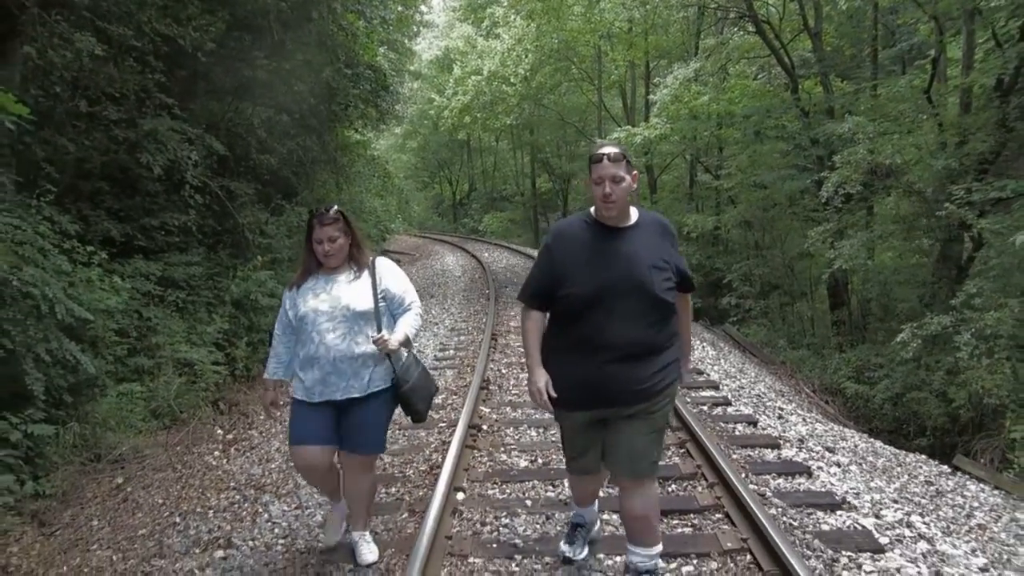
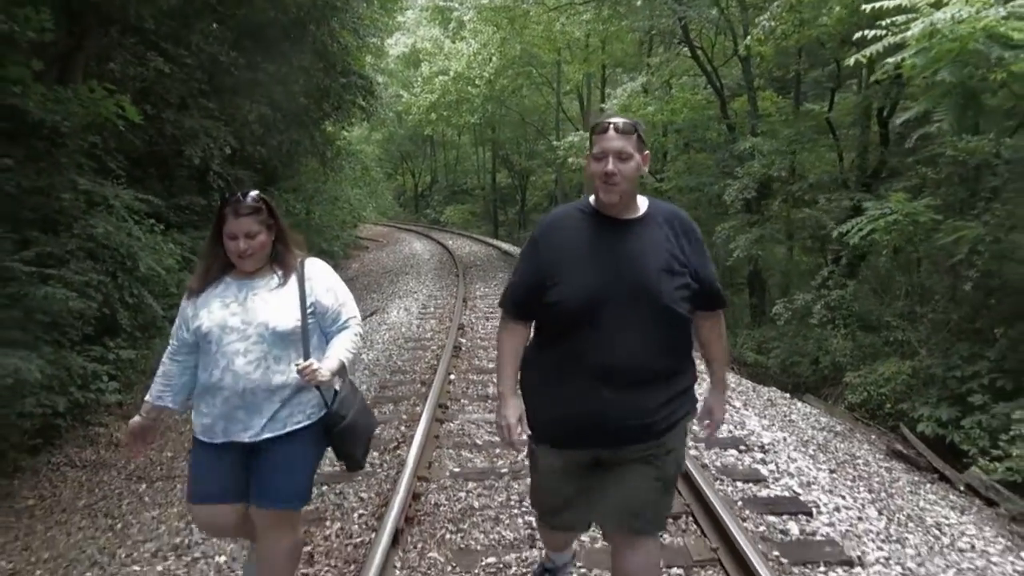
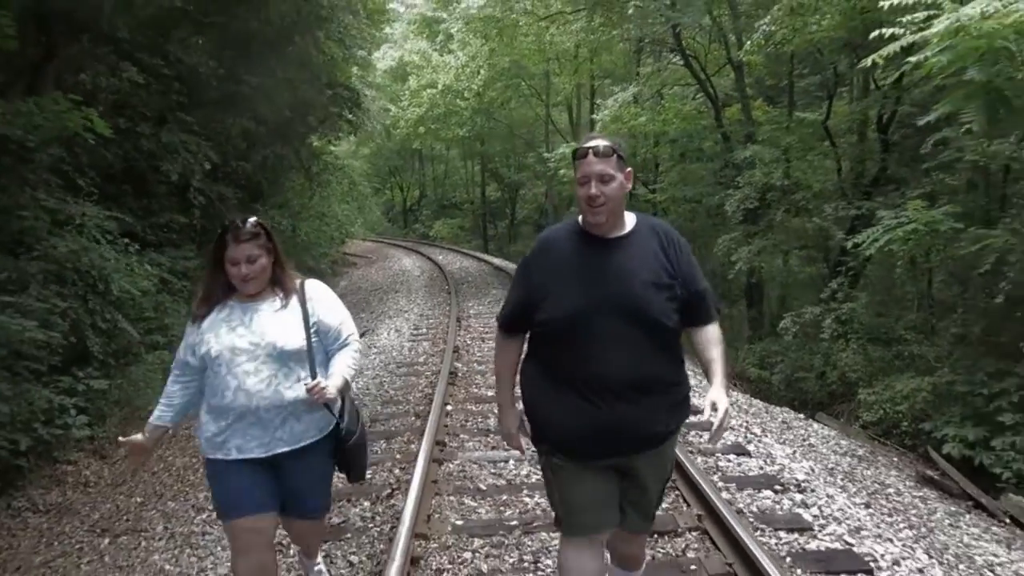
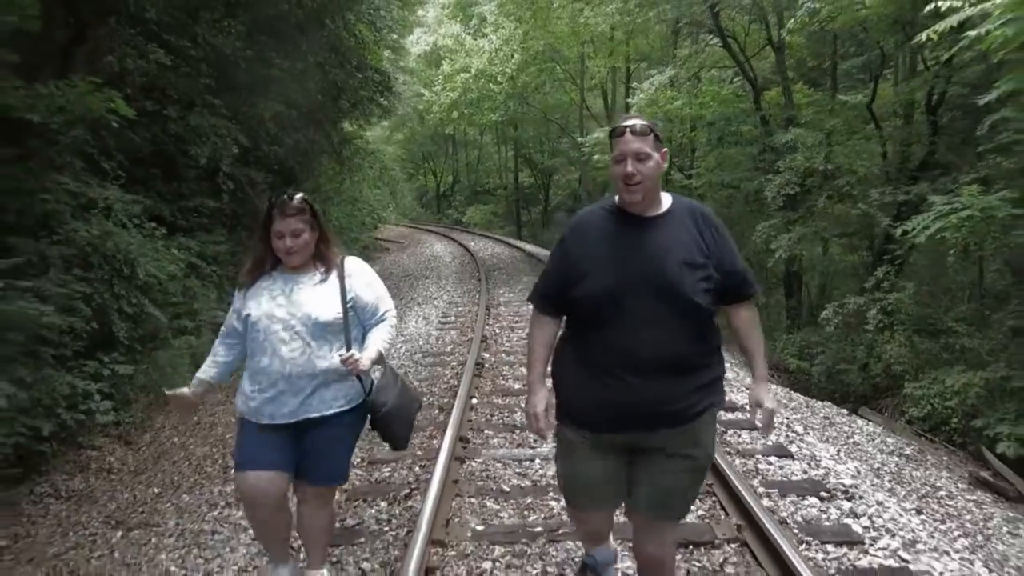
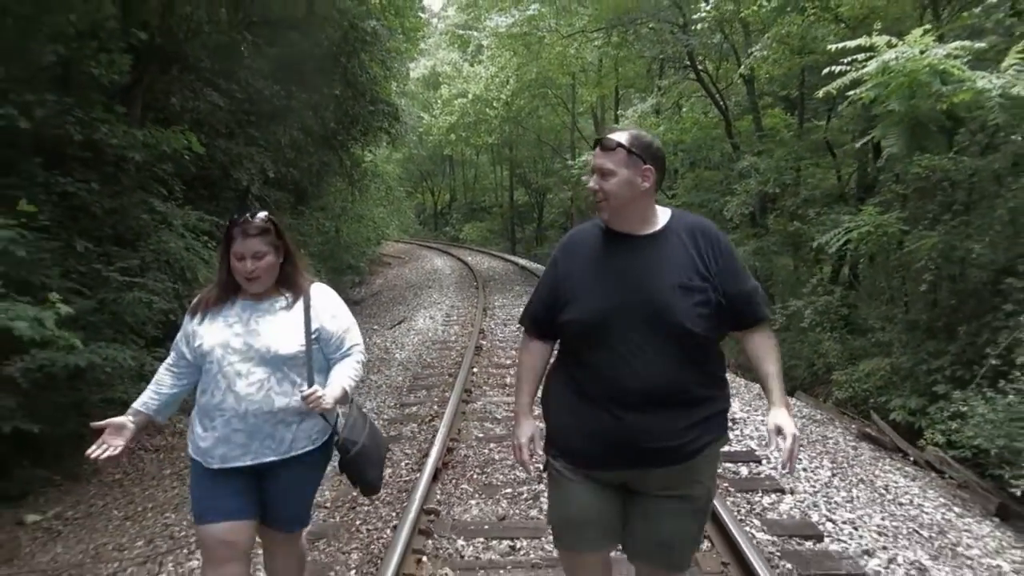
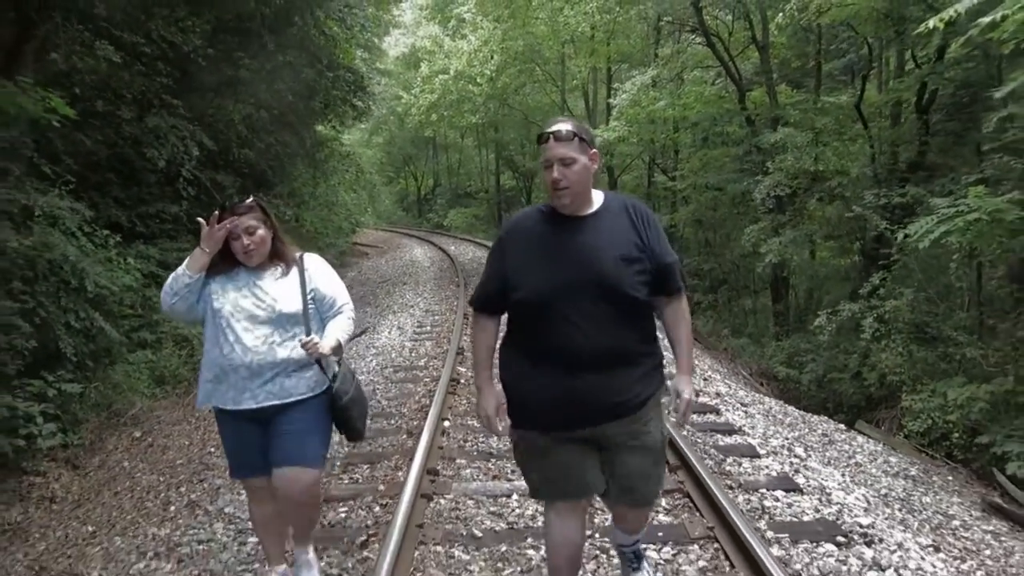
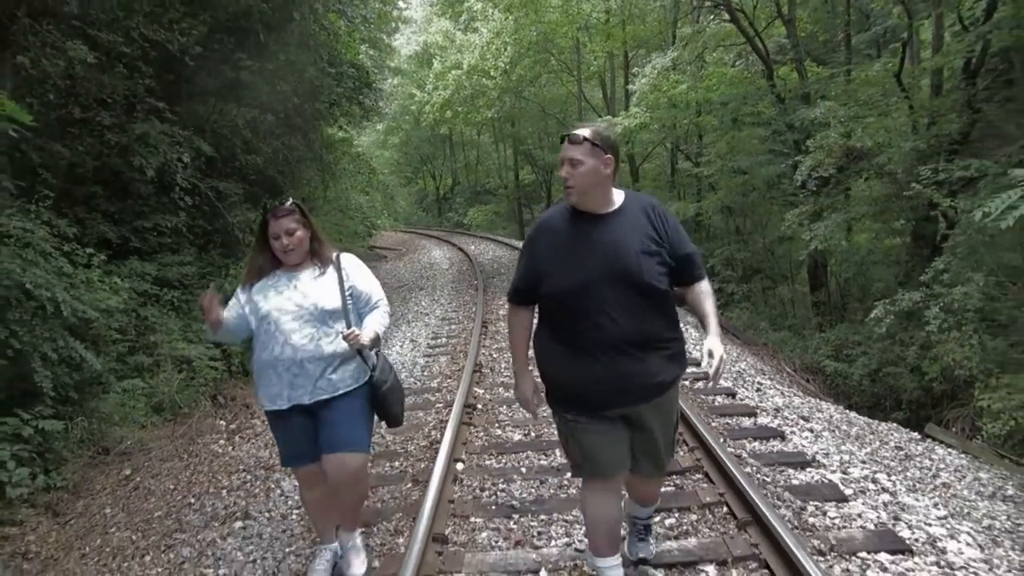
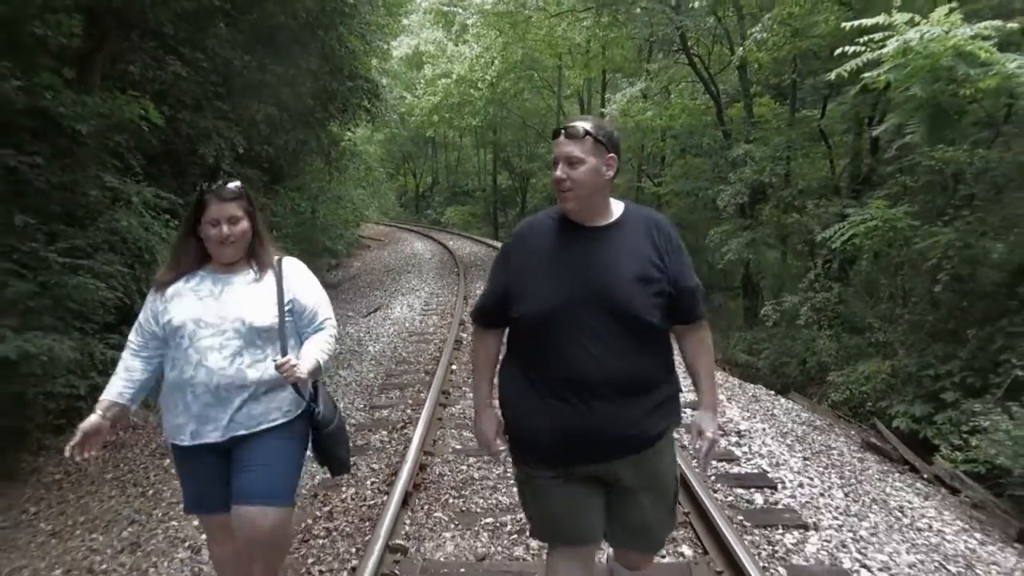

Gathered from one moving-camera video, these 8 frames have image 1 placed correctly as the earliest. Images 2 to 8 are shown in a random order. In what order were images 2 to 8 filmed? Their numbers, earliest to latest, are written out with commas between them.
7, 6, 4, 3, 2, 8, 5
